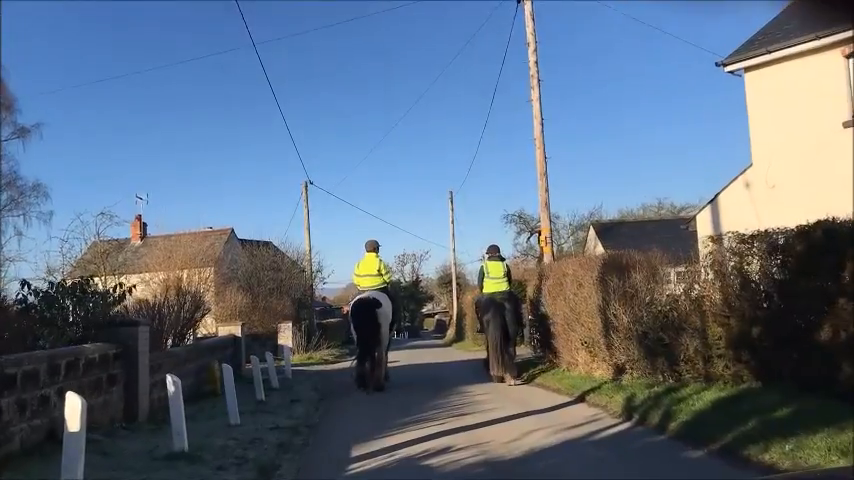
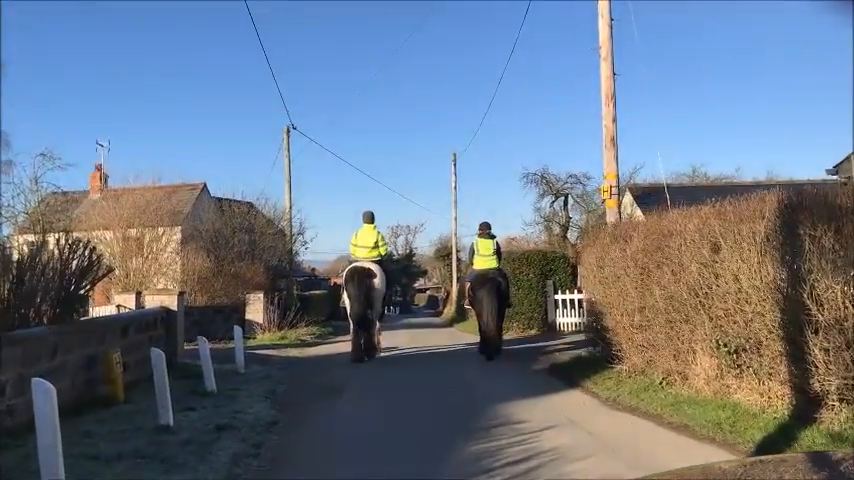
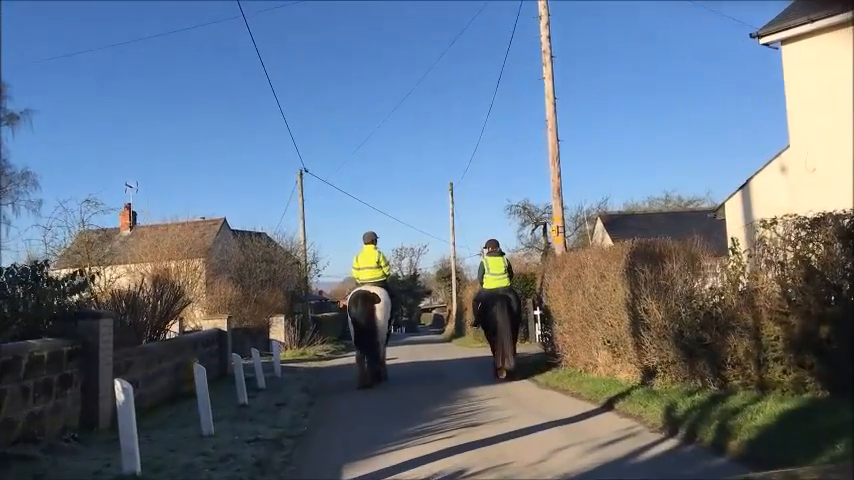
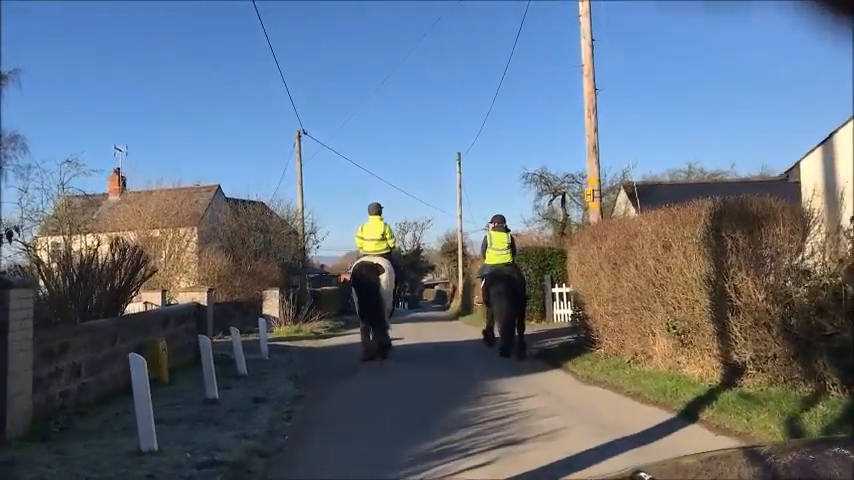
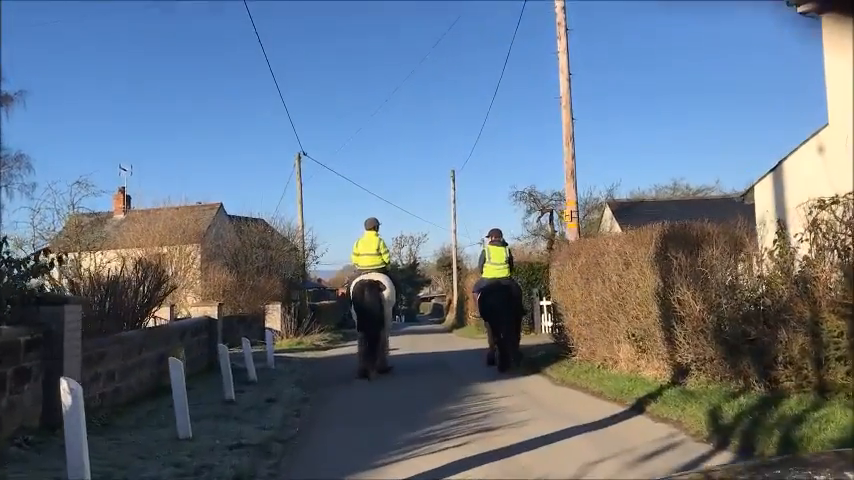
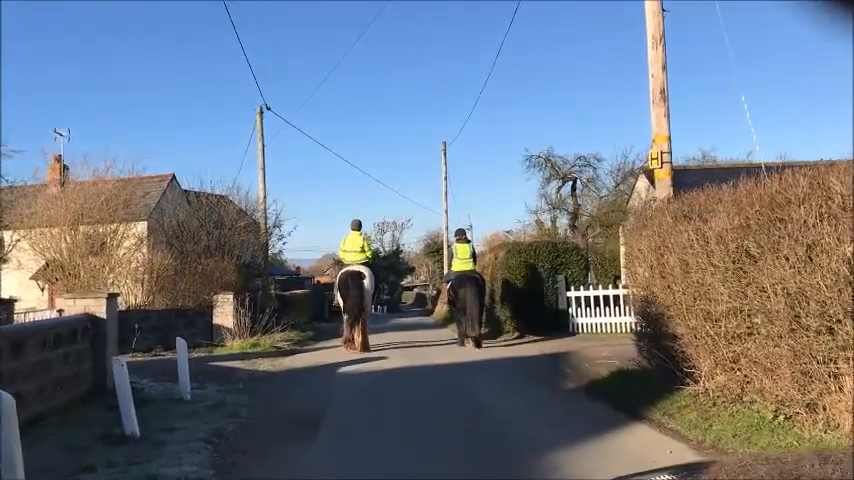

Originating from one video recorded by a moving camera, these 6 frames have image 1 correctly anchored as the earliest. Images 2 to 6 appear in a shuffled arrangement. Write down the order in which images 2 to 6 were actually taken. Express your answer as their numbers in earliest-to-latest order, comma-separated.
3, 5, 4, 2, 6
